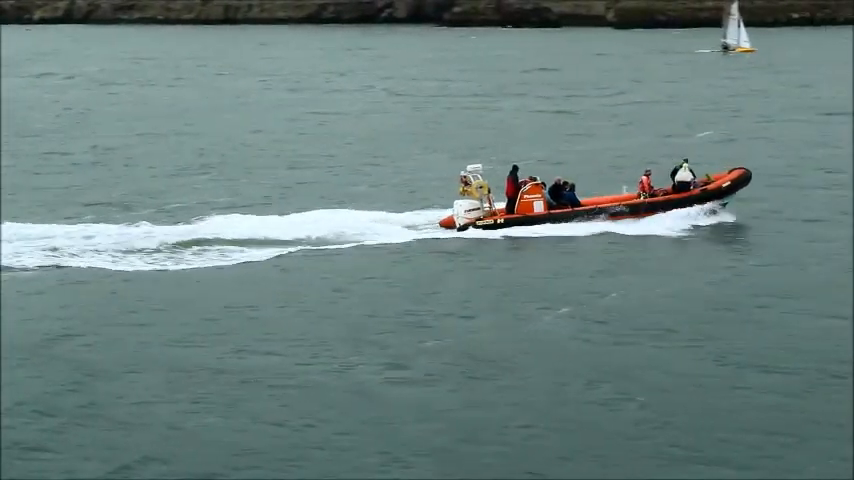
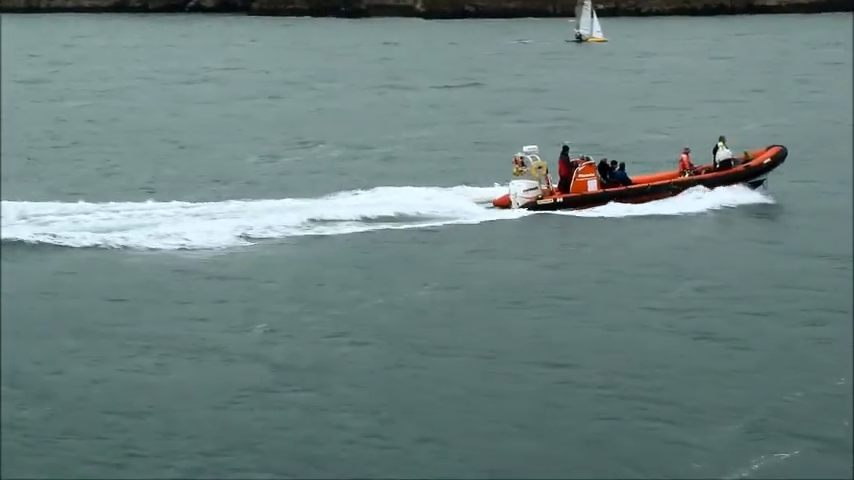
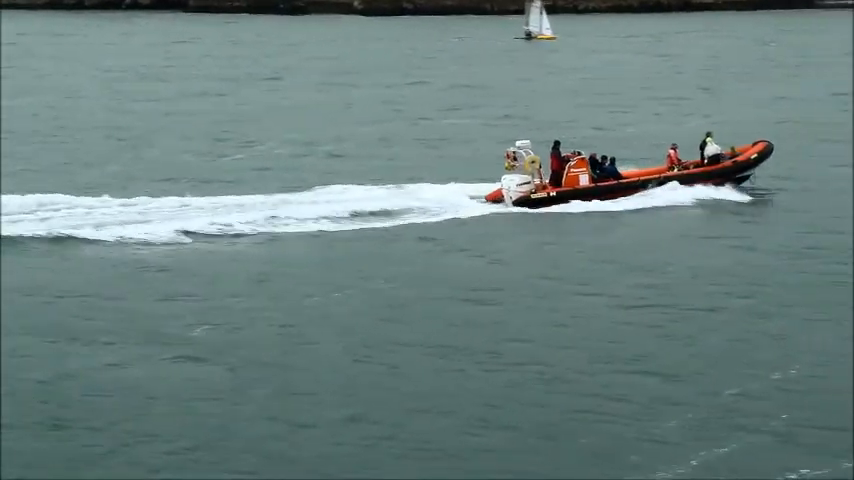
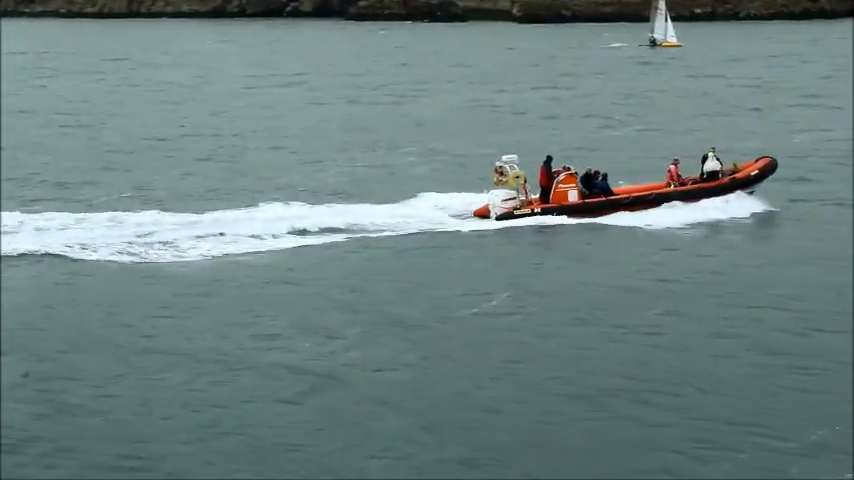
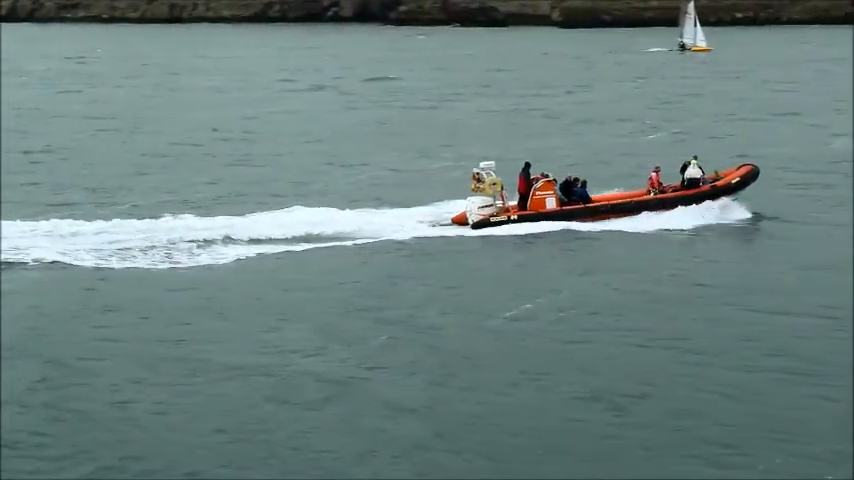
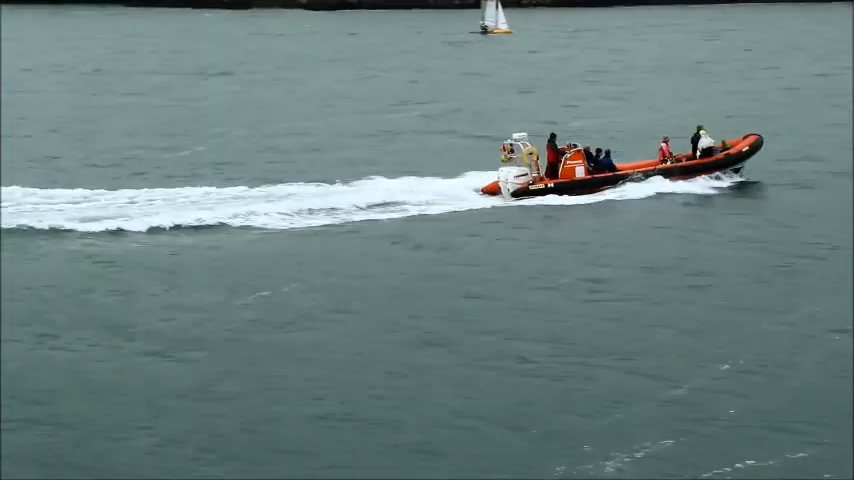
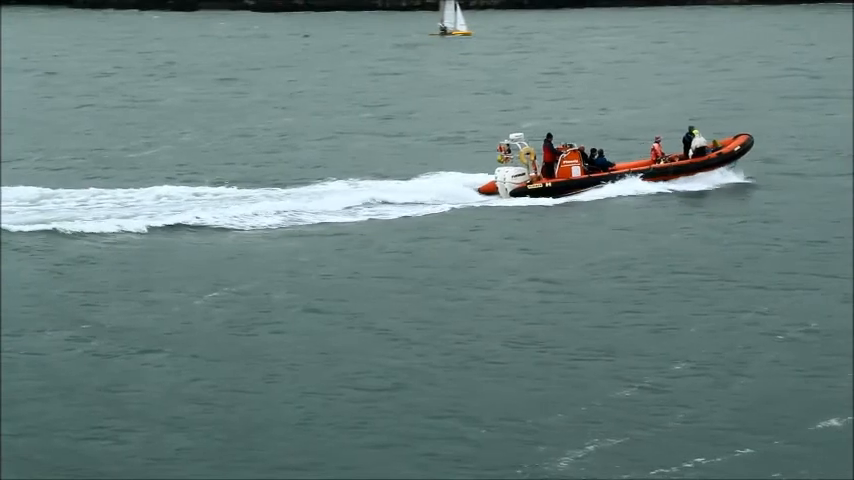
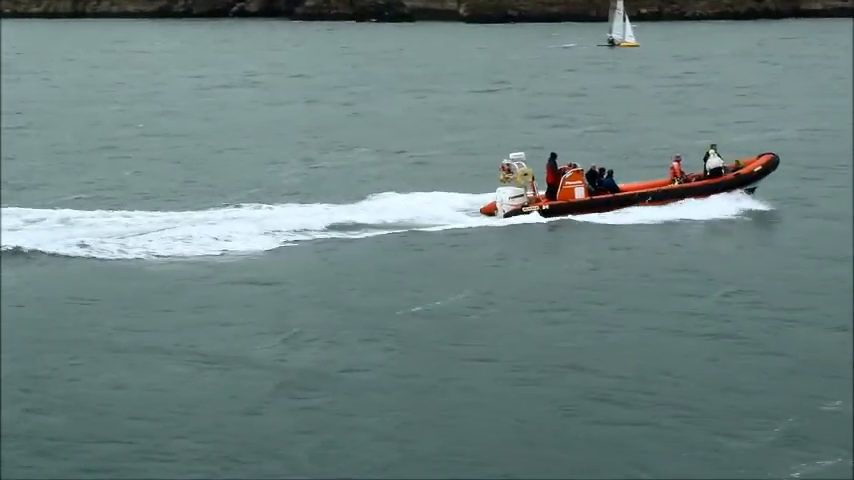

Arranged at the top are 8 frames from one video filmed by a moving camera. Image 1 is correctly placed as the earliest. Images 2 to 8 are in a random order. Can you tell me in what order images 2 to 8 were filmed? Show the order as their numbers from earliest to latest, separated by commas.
5, 4, 8, 2, 3, 6, 7
